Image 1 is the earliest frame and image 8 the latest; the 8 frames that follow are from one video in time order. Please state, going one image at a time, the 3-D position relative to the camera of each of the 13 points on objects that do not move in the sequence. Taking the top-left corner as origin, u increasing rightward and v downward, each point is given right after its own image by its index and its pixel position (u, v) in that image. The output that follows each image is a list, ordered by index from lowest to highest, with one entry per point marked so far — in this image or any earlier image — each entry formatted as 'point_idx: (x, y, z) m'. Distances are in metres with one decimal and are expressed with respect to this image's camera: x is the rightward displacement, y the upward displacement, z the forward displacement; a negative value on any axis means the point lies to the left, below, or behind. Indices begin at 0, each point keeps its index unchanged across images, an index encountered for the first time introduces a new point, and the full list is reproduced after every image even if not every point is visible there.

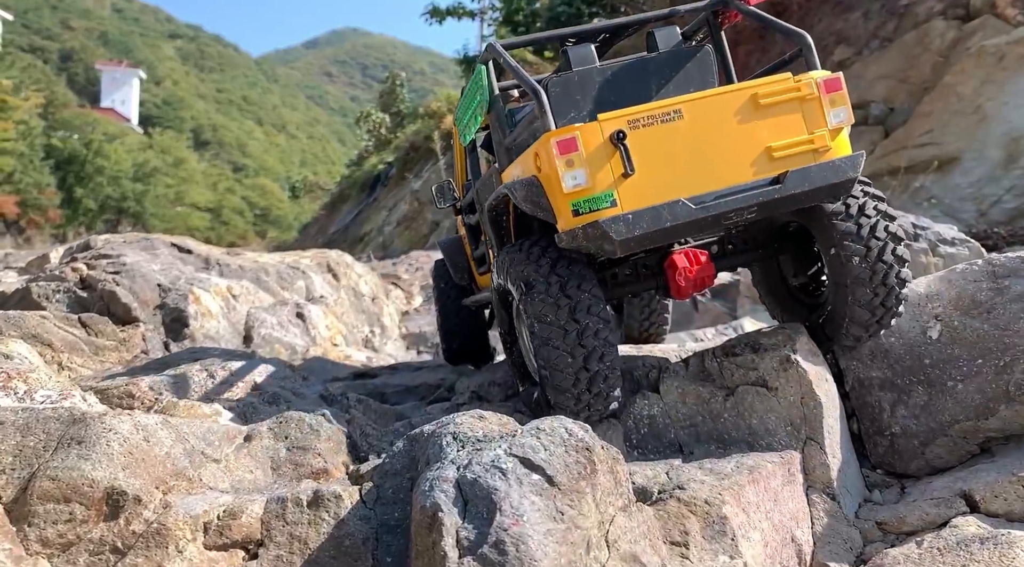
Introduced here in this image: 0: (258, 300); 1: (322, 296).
0: (-2.2, -0.1, +7.1) m
1: (-1.9, -0.1, +8.1) m
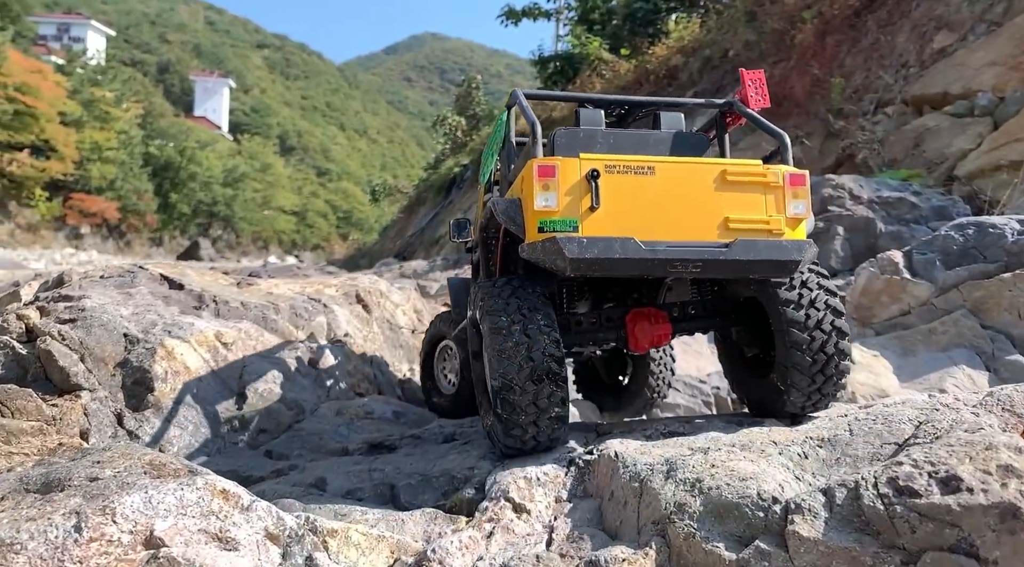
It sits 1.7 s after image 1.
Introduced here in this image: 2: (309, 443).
0: (-1.8, -0.4, +5.8) m
1: (-1.4, -0.4, +6.8) m
2: (-1.3, -1.0, +5.2) m
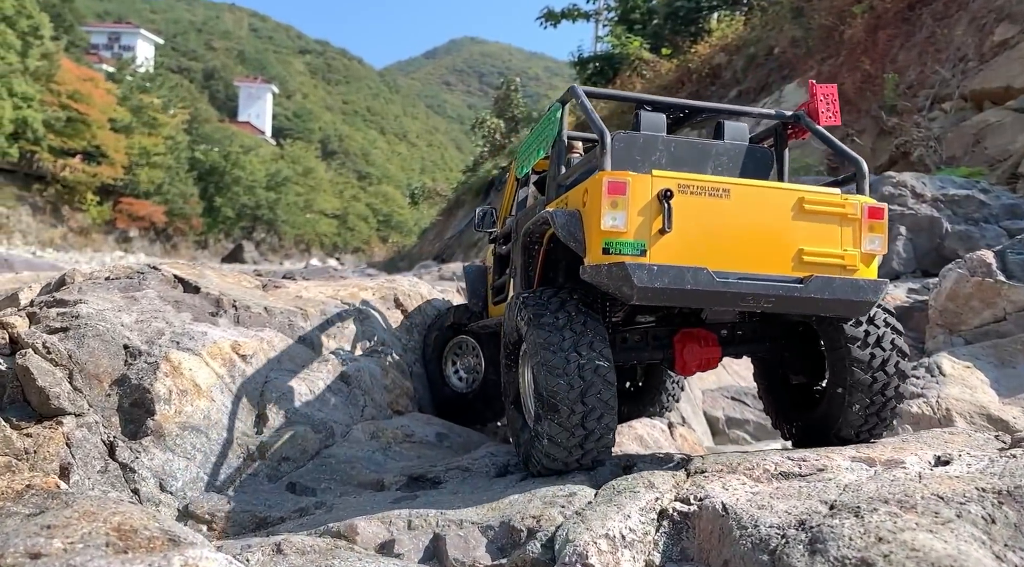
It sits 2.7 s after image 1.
0: (-1.4, -0.5, +5.0) m
1: (-0.9, -0.4, +6.0) m
2: (-0.9, -1.0, +4.4) m
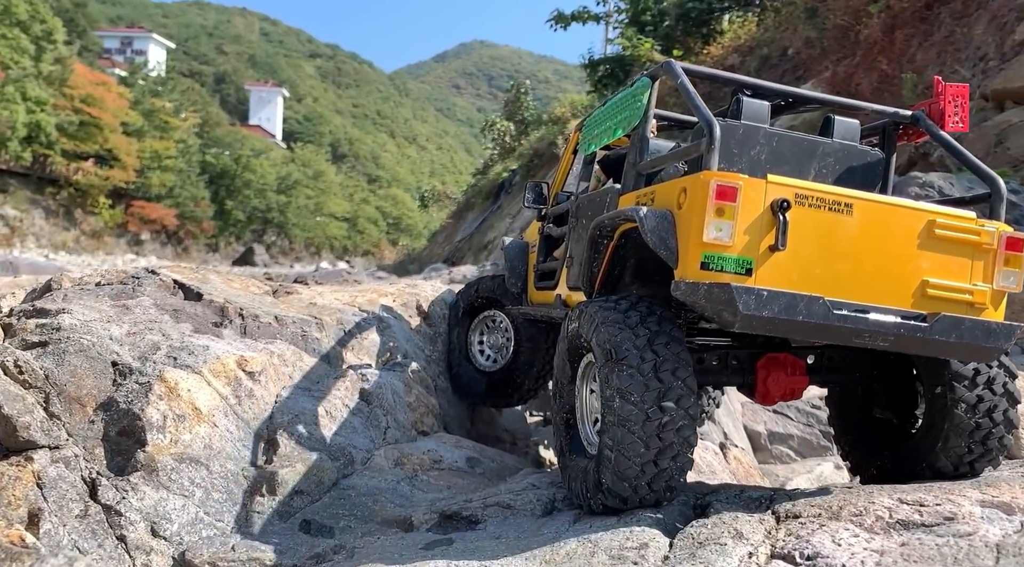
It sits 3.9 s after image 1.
0: (-1.2, -0.5, +4.5) m
1: (-0.7, -0.5, +5.4) m
2: (-0.7, -1.0, +3.8) m
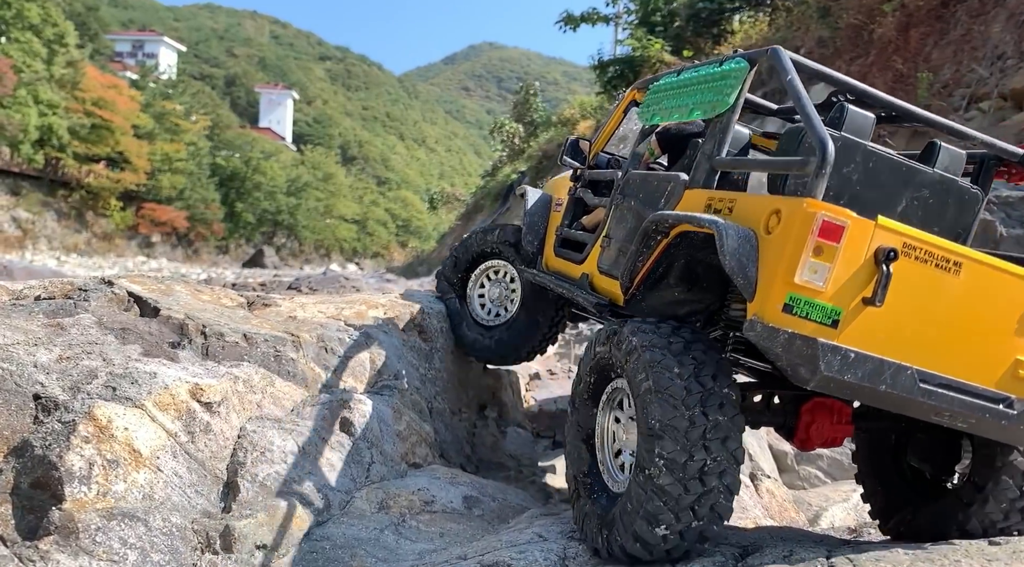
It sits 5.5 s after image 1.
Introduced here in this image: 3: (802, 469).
0: (-1.1, -0.6, +3.9) m
1: (-0.7, -0.5, +4.8) m
2: (-0.7, -1.1, +3.2) m
3: (+2.2, -1.4, +6.2) m
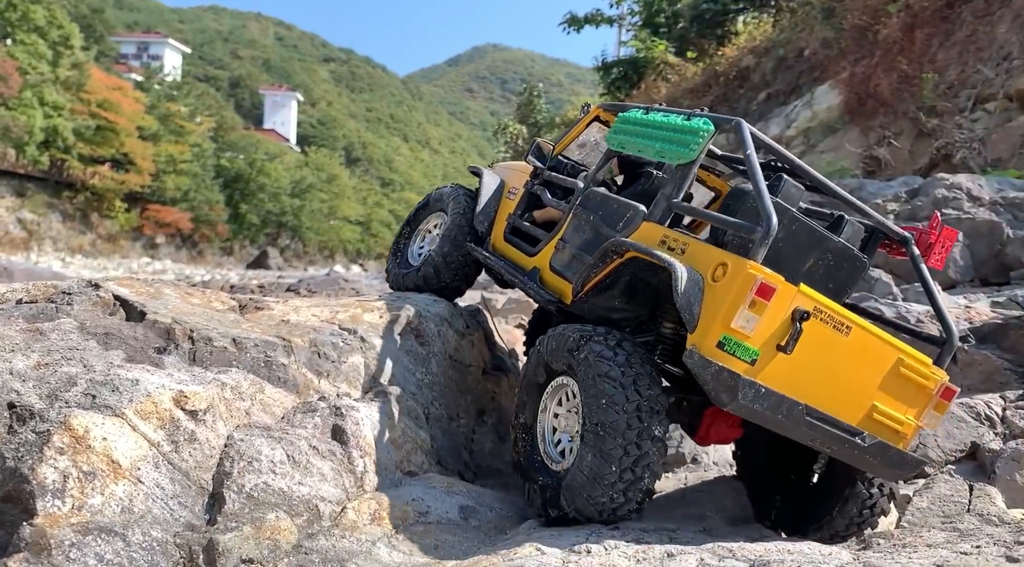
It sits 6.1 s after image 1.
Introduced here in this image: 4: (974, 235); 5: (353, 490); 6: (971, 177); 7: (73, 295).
0: (-1.2, -0.6, +3.7) m
1: (-0.7, -0.6, +4.7) m
2: (-0.7, -1.1, +3.1) m
3: (+2.2, -1.5, +6.0) m
4: (+4.4, +0.5, +7.9) m
5: (-0.7, -0.9, +3.7) m
6: (+4.8, +1.1, +8.6) m
7: (-2.1, -0.1, +4.0) m
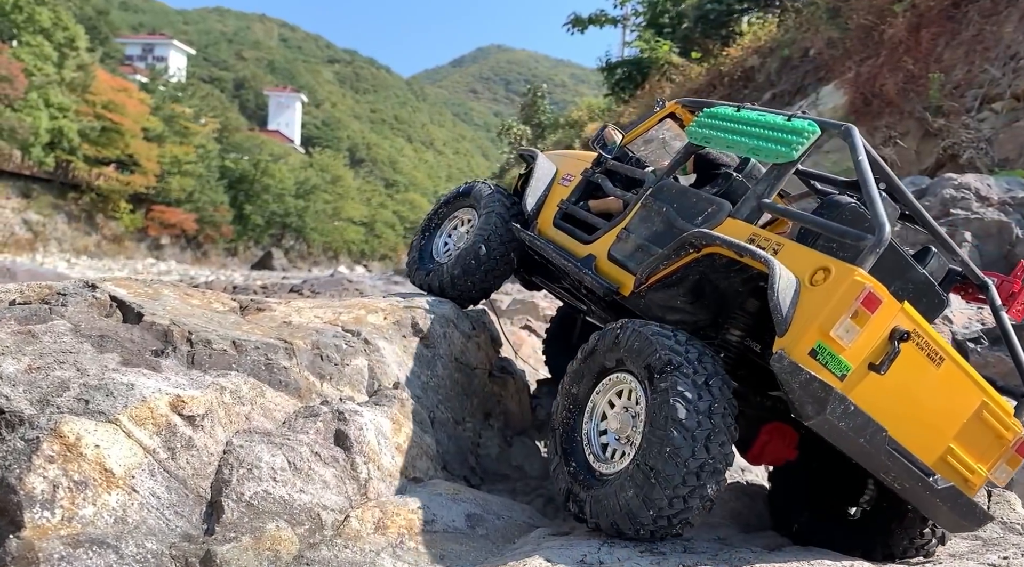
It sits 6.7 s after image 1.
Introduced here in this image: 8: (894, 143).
0: (-1.1, -0.6, +3.6) m
1: (-0.6, -0.6, +4.6) m
2: (-0.7, -1.1, +2.9) m
3: (+2.3, -1.5, +5.9) m
4: (+4.5, +0.5, +7.8) m
5: (-0.7, -0.9, +3.6) m
6: (+4.8, +1.1, +8.5) m
7: (-2.1, -0.1, +3.9) m
8: (+4.7, +1.7, +10.2) m
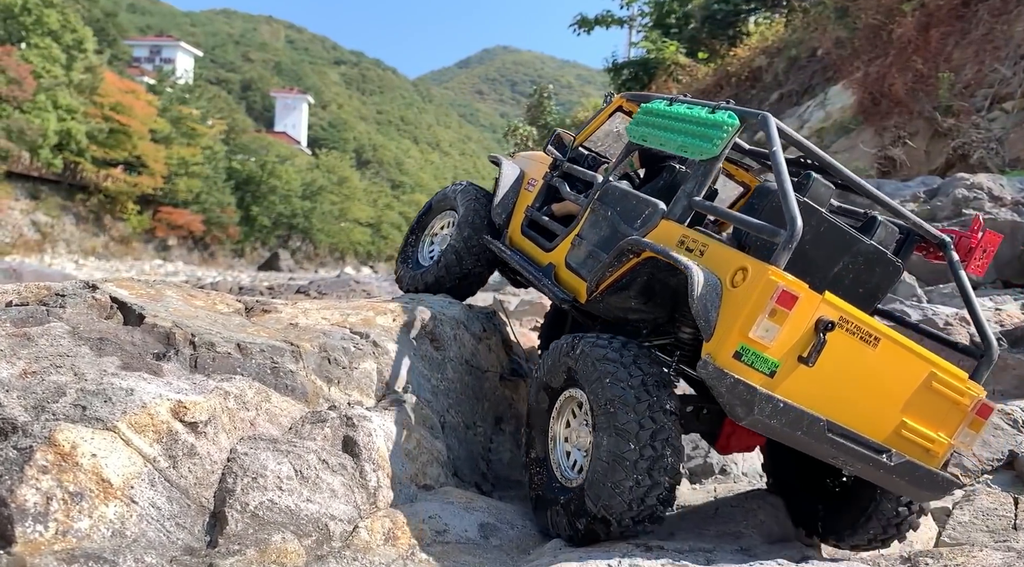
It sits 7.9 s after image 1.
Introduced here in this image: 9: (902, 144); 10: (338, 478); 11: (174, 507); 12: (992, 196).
0: (-1.1, -0.6, +3.5) m
1: (-0.6, -0.6, +4.4) m
2: (-0.6, -1.1, +2.8) m
3: (+2.3, -1.5, +5.7) m
4: (+4.6, +0.5, +7.6) m
5: (-0.6, -0.9, +3.5) m
6: (+4.9, +1.1, +8.3) m
7: (-2.0, -0.1, +3.7) m
8: (+4.8, +1.7, +10.0) m
9: (+4.8, +1.7, +10.0) m
10: (-0.7, -0.8, +3.4) m
11: (-1.2, -0.8, +2.9) m
12: (+4.7, +0.9, +8.0) m
